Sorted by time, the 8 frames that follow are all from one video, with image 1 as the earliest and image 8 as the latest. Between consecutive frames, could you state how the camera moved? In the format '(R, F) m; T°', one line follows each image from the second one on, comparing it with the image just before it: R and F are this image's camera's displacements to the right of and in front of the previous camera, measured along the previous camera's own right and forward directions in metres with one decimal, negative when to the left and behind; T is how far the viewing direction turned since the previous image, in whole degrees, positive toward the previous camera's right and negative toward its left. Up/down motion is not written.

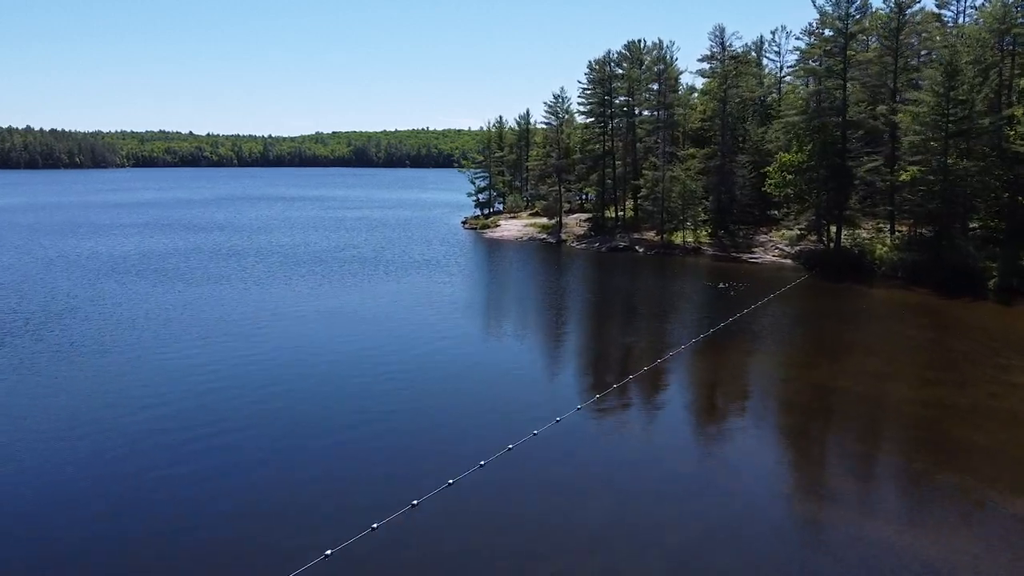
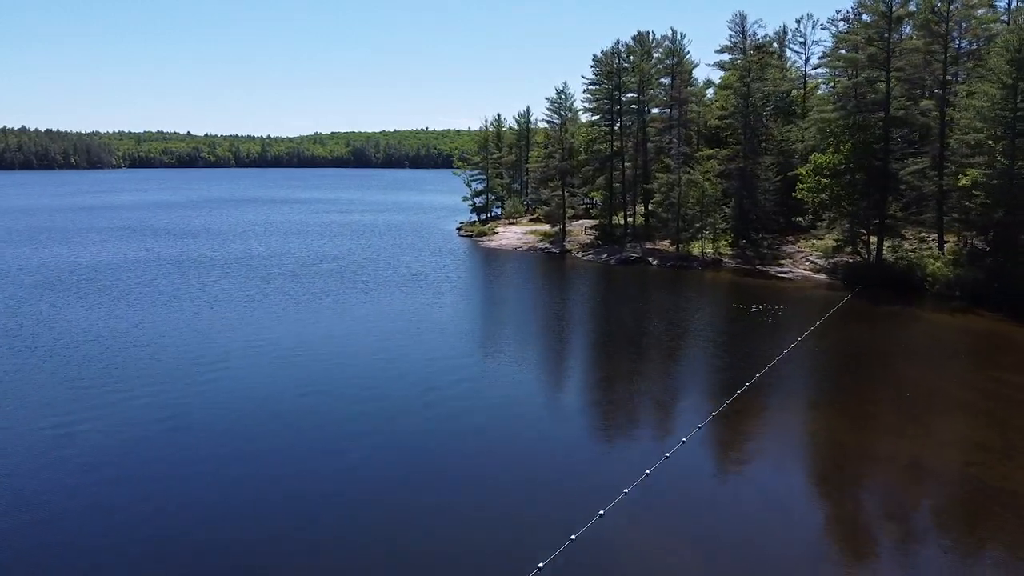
(+0.1, +5.5) m; 0°
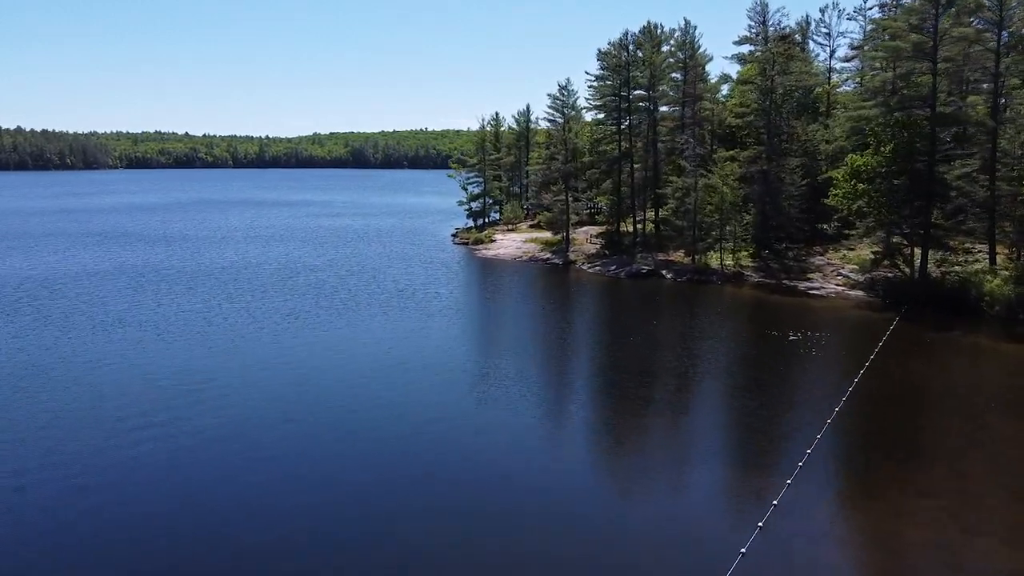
(+0.1, +4.6) m; 0°
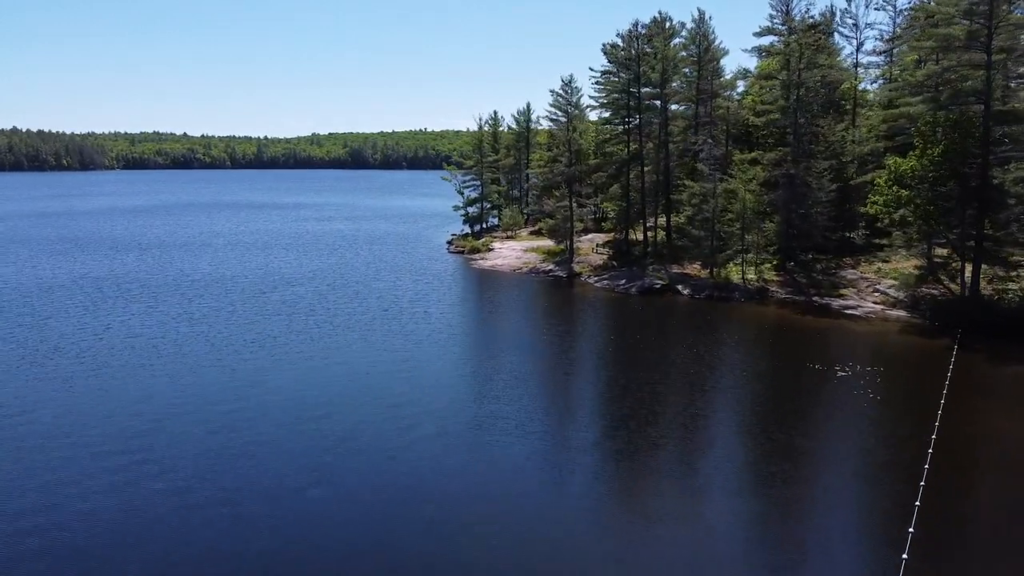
(+0.1, +4.2) m; 0°
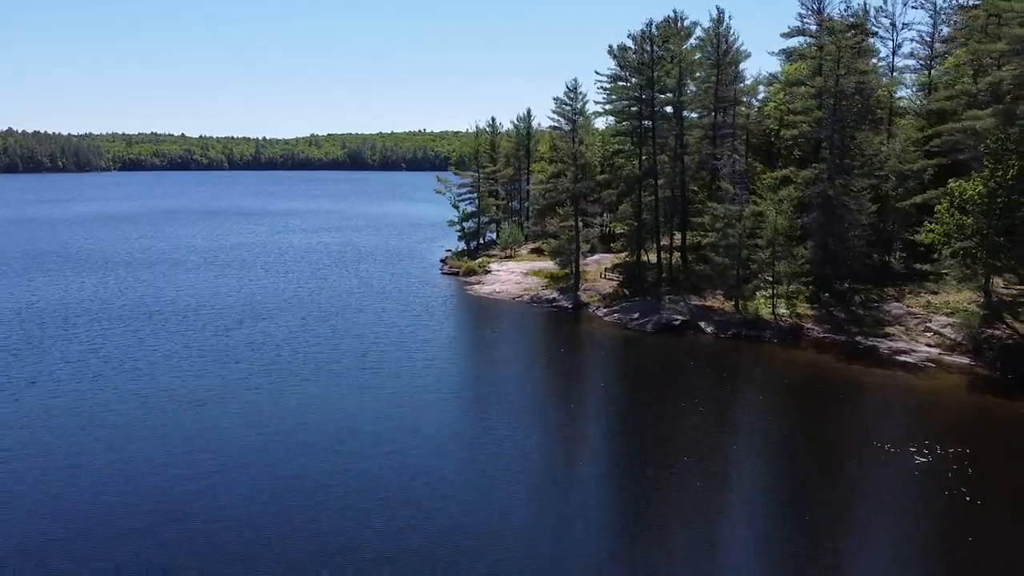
(+0.1, +4.7) m; 0°
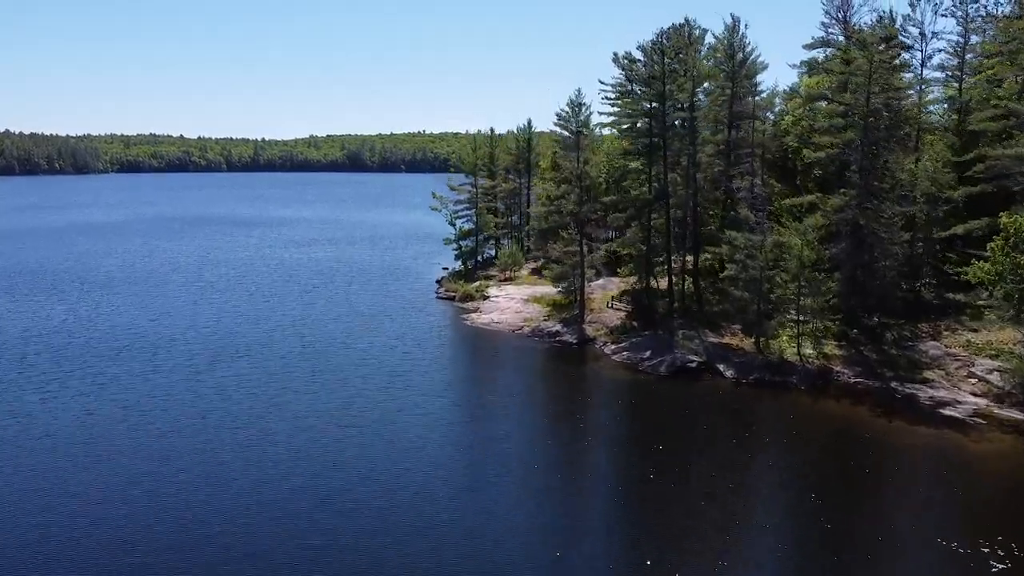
(0.0, +3.0) m; 0°
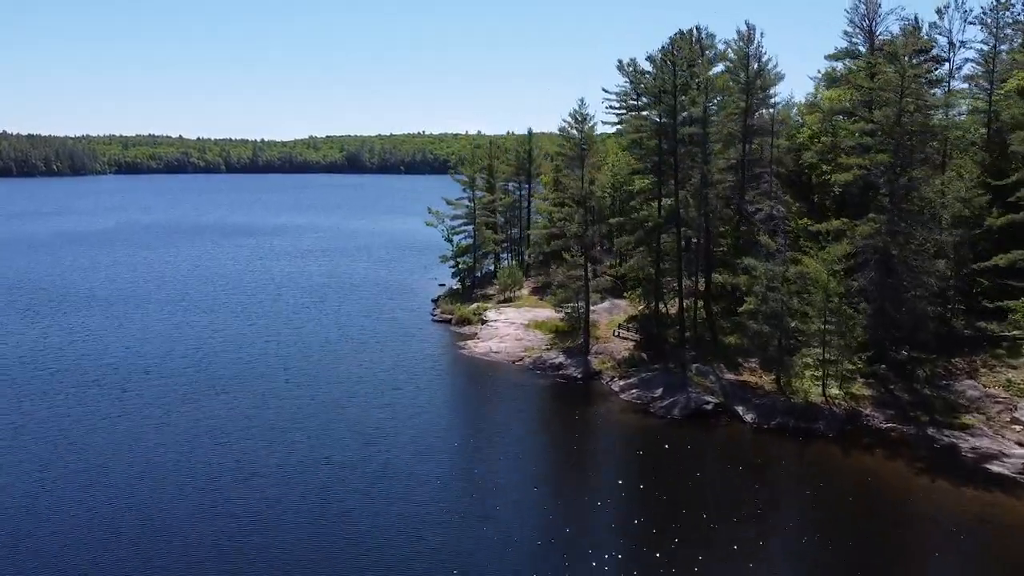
(0.0, +2.6) m; 0°
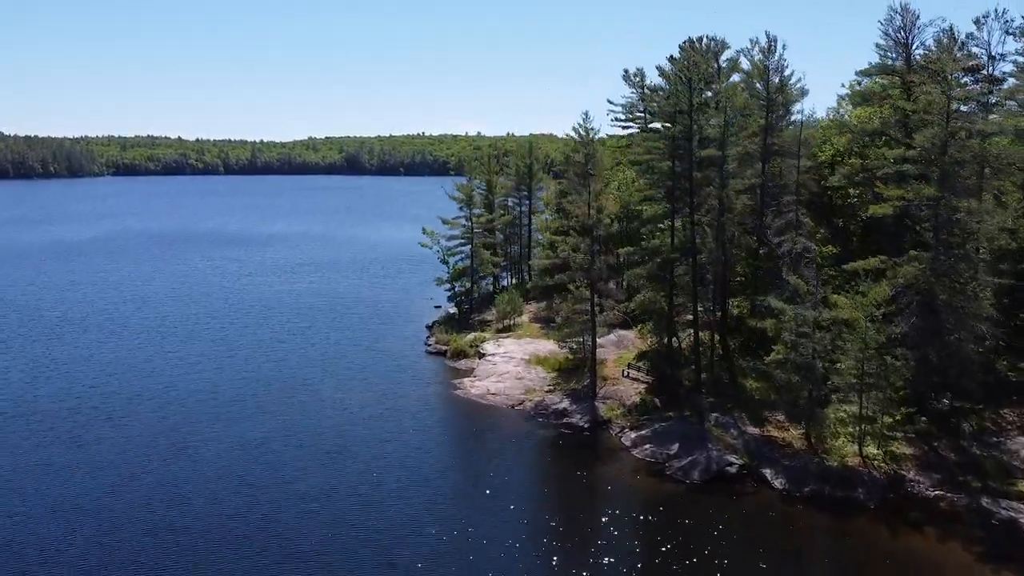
(0.0, +3.1) m; 0°
